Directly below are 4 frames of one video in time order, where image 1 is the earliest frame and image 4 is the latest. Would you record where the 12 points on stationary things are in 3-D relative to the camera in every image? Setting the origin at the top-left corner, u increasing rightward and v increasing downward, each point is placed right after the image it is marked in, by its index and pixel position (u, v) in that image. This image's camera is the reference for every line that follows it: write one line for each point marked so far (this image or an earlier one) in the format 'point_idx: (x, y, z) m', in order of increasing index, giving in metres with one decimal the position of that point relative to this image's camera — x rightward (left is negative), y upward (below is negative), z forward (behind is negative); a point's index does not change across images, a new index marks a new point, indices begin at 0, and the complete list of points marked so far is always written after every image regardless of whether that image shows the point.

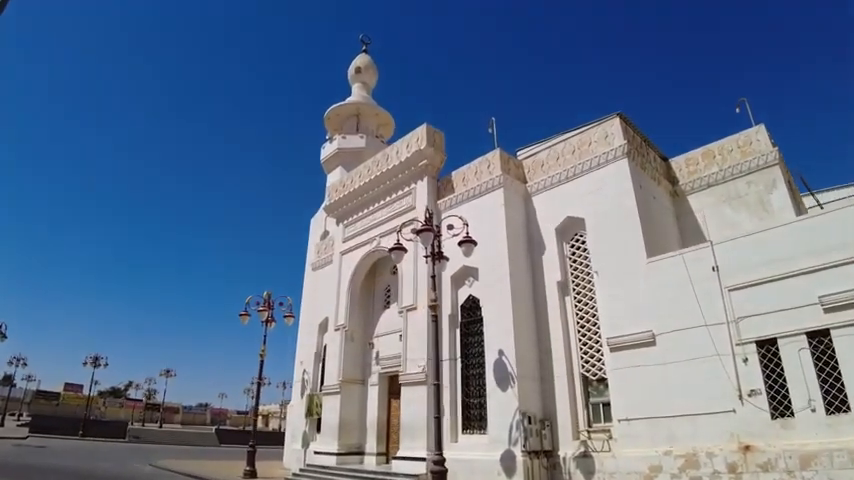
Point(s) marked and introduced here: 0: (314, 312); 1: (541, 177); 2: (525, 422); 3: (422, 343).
0: (-3.3, -2.1, +14.8) m
1: (+2.5, +1.4, +11.1) m
2: (+1.7, -3.2, +8.7) m
3: (-0.1, -2.2, +10.6) m
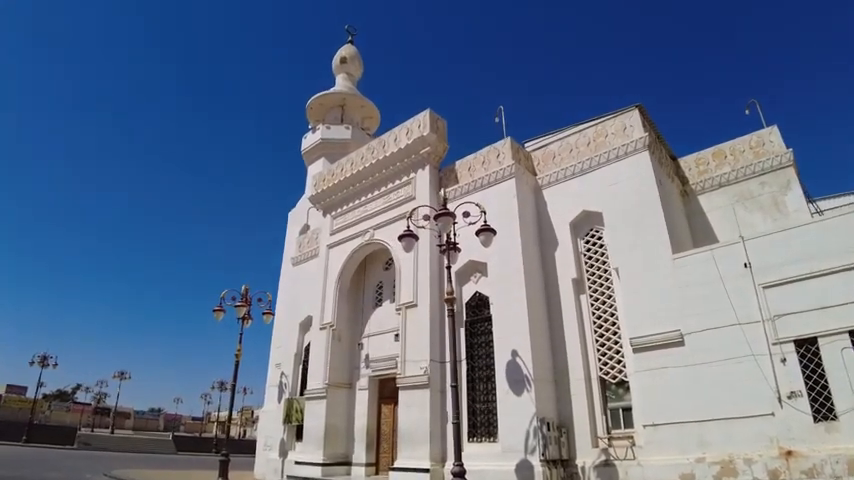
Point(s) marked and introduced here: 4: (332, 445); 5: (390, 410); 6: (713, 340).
0: (-3.6, -1.9, +13.7) m
1: (+2.6, +1.5, +10.5) m
2: (+1.9, -3.0, +8.0) m
3: (-0.1, -2.0, +9.7) m
4: (-2.1, -4.4, +10.9) m
5: (-0.8, -3.7, +10.8) m
6: (+4.5, -1.5, +7.8) m
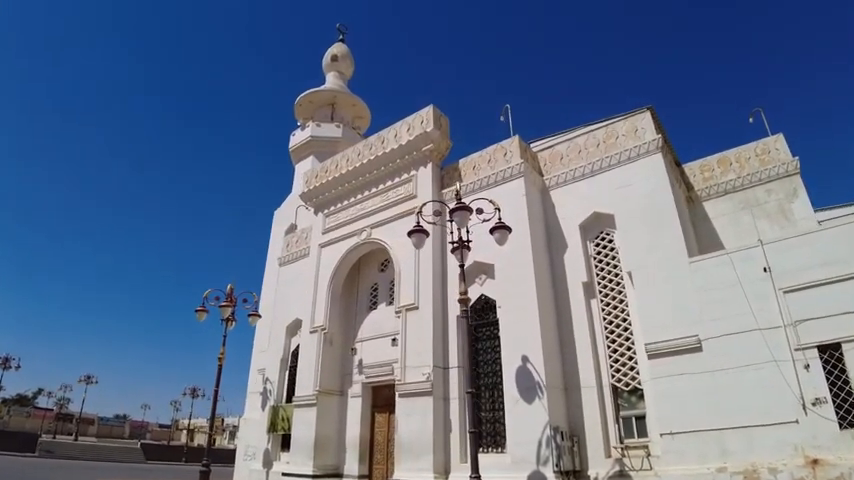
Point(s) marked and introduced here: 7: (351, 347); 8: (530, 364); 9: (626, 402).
0: (-3.8, -1.9, +13.0) m
1: (+2.7, +1.4, +10.2) m
2: (+2.0, -3.0, +7.6) m
3: (0.0, -2.0, +9.2) m
4: (-2.1, -4.4, +10.2) m
5: (-0.9, -3.6, +10.2) m
6: (+4.6, -1.6, +7.6) m
7: (-1.7, -2.4, +11.3) m
8: (+1.7, -2.0, +8.2) m
9: (+3.3, -2.7, +8.3) m
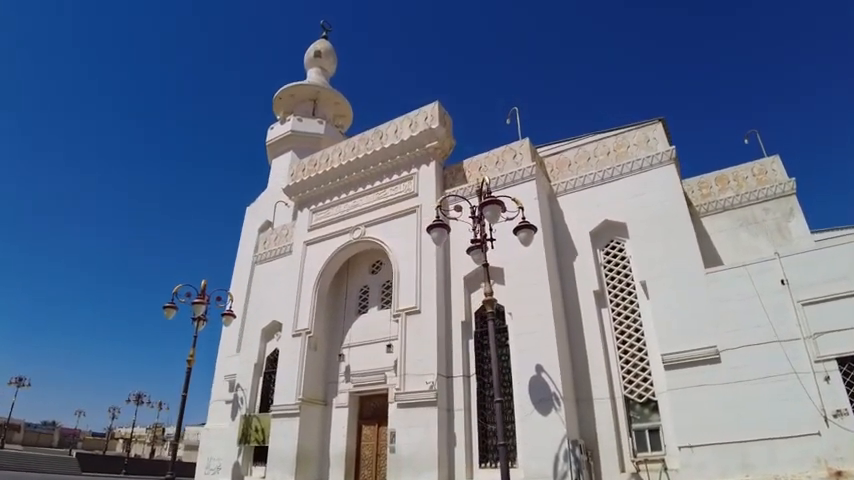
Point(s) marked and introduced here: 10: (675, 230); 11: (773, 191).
0: (-4.1, -1.8, +11.9) m
1: (+2.8, +1.3, +10.0) m
2: (+2.1, -3.0, +7.2) m
3: (0.0, -1.9, +8.6) m
4: (-2.3, -4.3, +9.3) m
5: (-1.0, -3.6, +9.5) m
6: (+4.8, -1.8, +7.4) m
7: (-1.9, -2.4, +10.5) m
8: (+1.8, -2.1, +7.8) m
9: (+3.4, -2.8, +8.0) m
10: (+4.2, +0.2, +8.5) m
11: (+7.1, +1.0, +10.2) m
